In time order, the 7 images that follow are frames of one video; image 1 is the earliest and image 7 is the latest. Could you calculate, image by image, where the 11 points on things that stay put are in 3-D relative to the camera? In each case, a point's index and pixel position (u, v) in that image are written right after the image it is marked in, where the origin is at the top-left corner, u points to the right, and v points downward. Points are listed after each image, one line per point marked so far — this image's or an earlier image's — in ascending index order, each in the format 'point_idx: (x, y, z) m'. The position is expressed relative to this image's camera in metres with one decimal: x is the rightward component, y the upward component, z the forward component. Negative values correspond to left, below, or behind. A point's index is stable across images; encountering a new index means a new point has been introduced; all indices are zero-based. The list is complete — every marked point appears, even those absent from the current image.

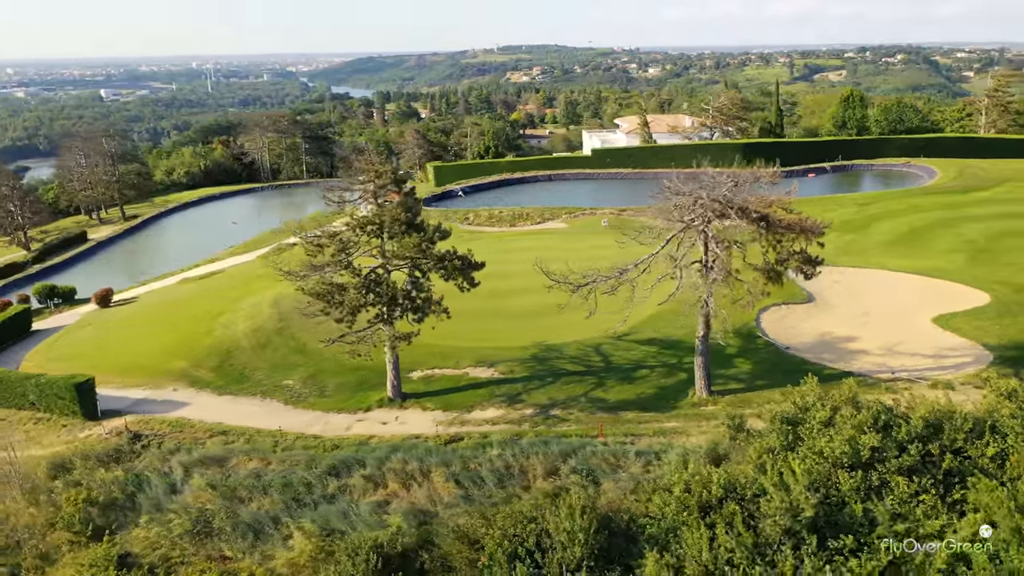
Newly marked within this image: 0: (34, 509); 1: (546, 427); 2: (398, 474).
0: (-8.0, -3.7, +13.9) m
1: (+0.7, -2.5, +15.0) m
2: (-1.8, -3.1, +13.8) m
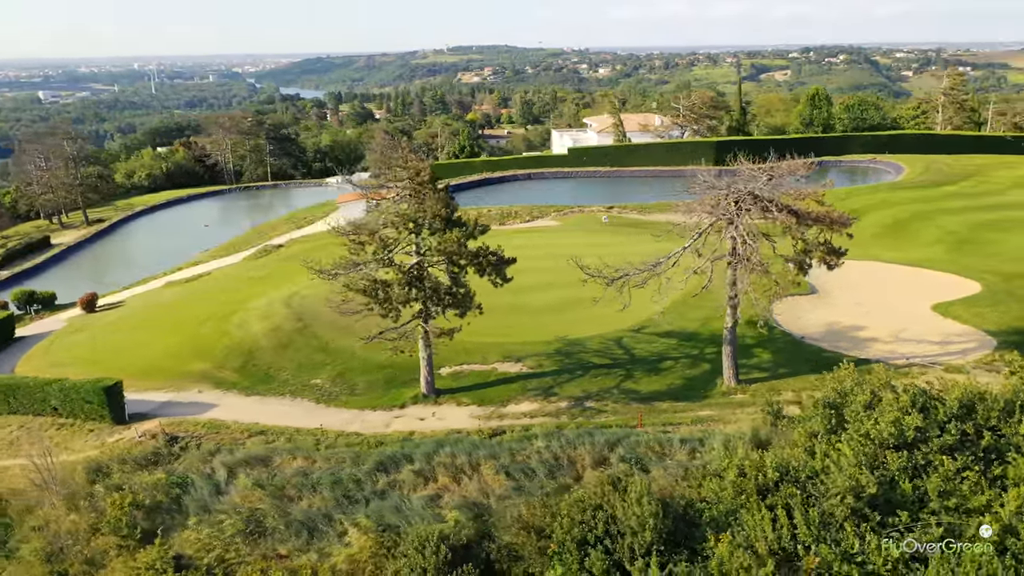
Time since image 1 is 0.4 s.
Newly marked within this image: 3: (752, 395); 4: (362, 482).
0: (-7.2, -3.7, +13.6) m
1: (+1.4, -2.4, +15.2) m
2: (-1.0, -3.0, +13.9) m
3: (+4.6, -2.1, +15.9) m
4: (-2.5, -3.2, +13.8) m
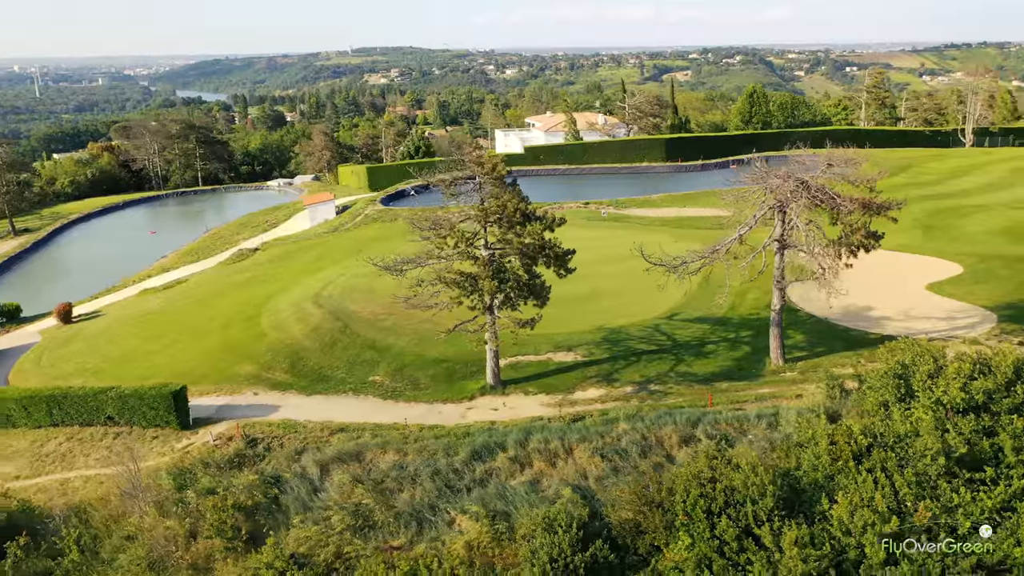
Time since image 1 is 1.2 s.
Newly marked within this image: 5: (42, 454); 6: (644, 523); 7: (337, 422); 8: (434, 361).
0: (-5.5, -3.8, +13.4) m
1: (+2.8, -2.2, +15.9) m
2: (+0.6, -2.8, +14.3) m
3: (+5.9, -1.7, +16.9) m
4: (-0.8, -3.1, +14.0) m
5: (-9.1, -3.2, +16.1) m
6: (+2.0, -3.5, +12.4) m
7: (-3.3, -2.5, +15.5) m
8: (-1.6, -1.6, +17.7) m
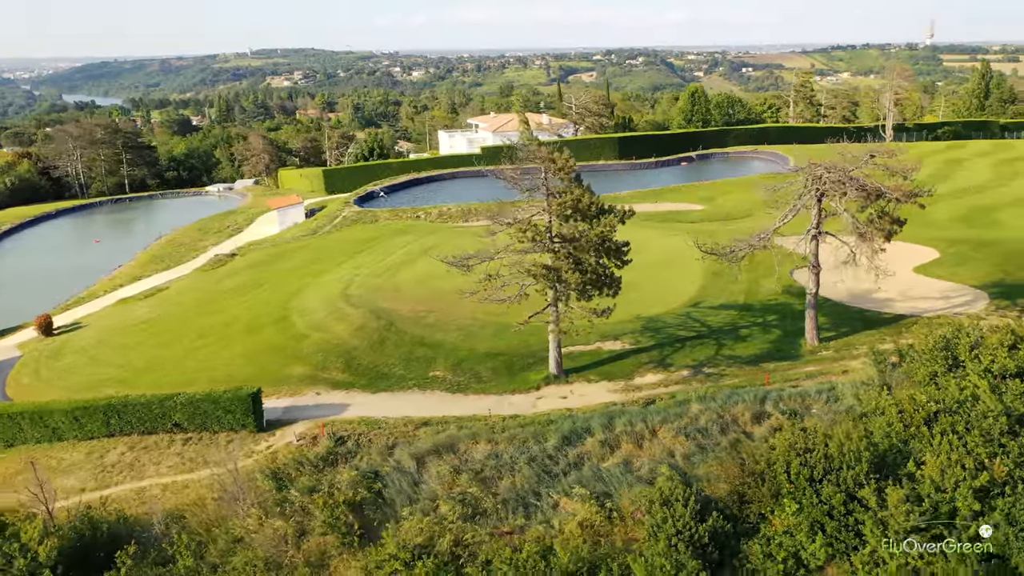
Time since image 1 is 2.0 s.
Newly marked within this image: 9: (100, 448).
0: (-3.8, -3.8, +13.4) m
1: (+4.1, -1.9, +16.7) m
2: (+2.1, -2.7, +14.9) m
3: (+7.2, -1.4, +18.1) m
4: (+0.8, -3.0, +14.5) m
5: (-7.7, -3.3, +15.7) m
6: (+3.8, -3.3, +13.2) m
7: (-1.8, -2.4, +15.7) m
8: (-0.5, -1.5, +18.1) m
9: (-8.1, -3.1, +16.2) m
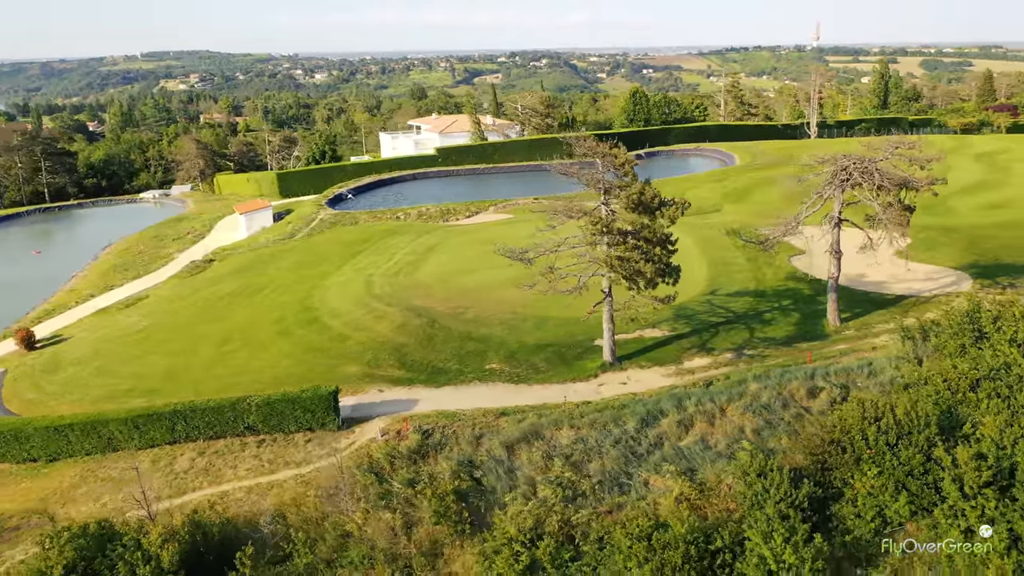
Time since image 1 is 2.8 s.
0: (-2.1, -3.7, +13.5) m
1: (+5.4, -1.6, +17.8) m
2: (+3.6, -2.4, +15.8) m
3: (+8.2, -1.0, +19.4) m
4: (+2.3, -2.8, +15.2) m
5: (-6.2, -3.4, +15.4) m
6: (+5.4, -3.0, +14.2) m
7: (-0.4, -2.3, +16.1) m
8: (+0.6, -1.3, +18.6) m
9: (-6.7, -3.2, +15.9) m
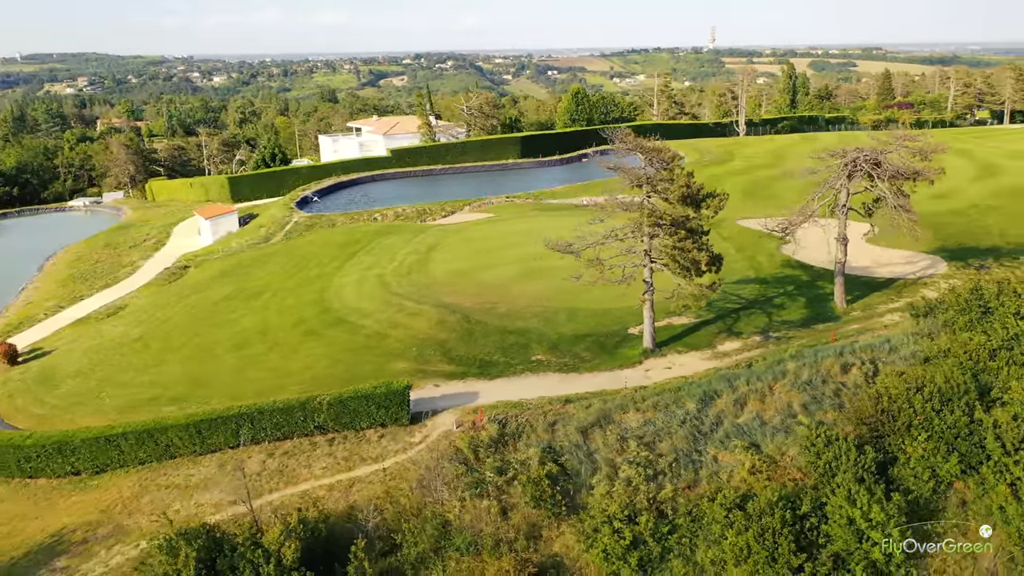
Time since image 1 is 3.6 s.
0: (-0.5, -3.6, +13.9) m
1: (+6.3, -1.3, +18.9) m
2: (+4.8, -2.1, +16.7) m
3: (+9.0, -0.6, +20.9) m
4: (+3.6, -2.5, +16.0) m
5: (-4.9, -3.4, +15.3) m
6: (+6.9, -2.6, +15.4) m
7: (+0.8, -2.2, +16.6) m
8: (+1.5, -1.1, +19.3) m
9: (-5.3, -3.3, +15.8) m
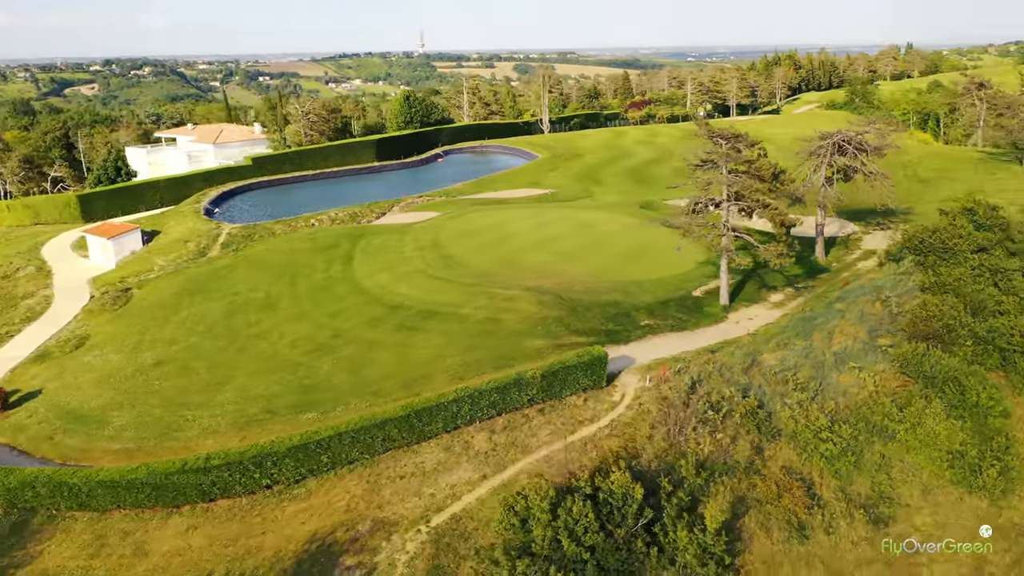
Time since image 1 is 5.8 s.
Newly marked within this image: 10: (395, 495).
0: (+4.0, -2.9, +16.4) m
1: (+8.6, -0.1, +23.3) m
2: (+8.0, -1.0, +20.7) m
3: (+10.4, +0.8, +26.0) m
4: (+7.1, -1.5, +19.7) m
5: (-0.5, -3.2, +16.3) m
6: (+10.4, -1.3, +20.1) m
7: (+4.3, -1.4, +19.3) m
8: (+4.0, -0.4, +22.1) m
9: (-1.2, -3.1, +16.6) m
10: (-2.2, -3.9, +15.7) m
